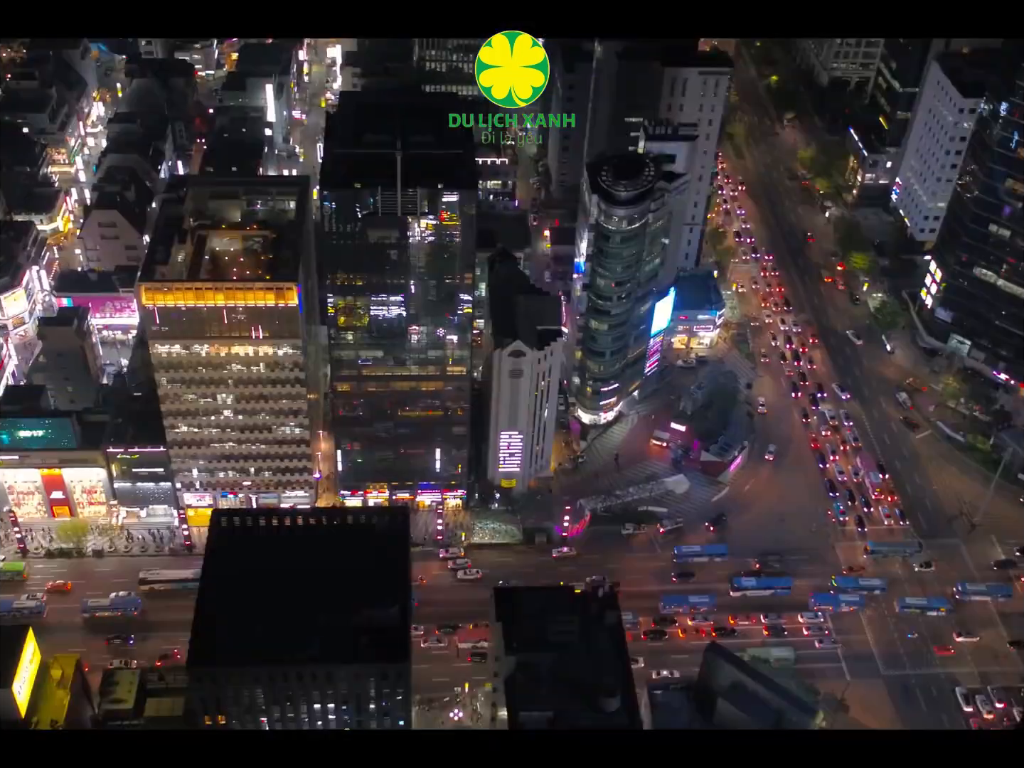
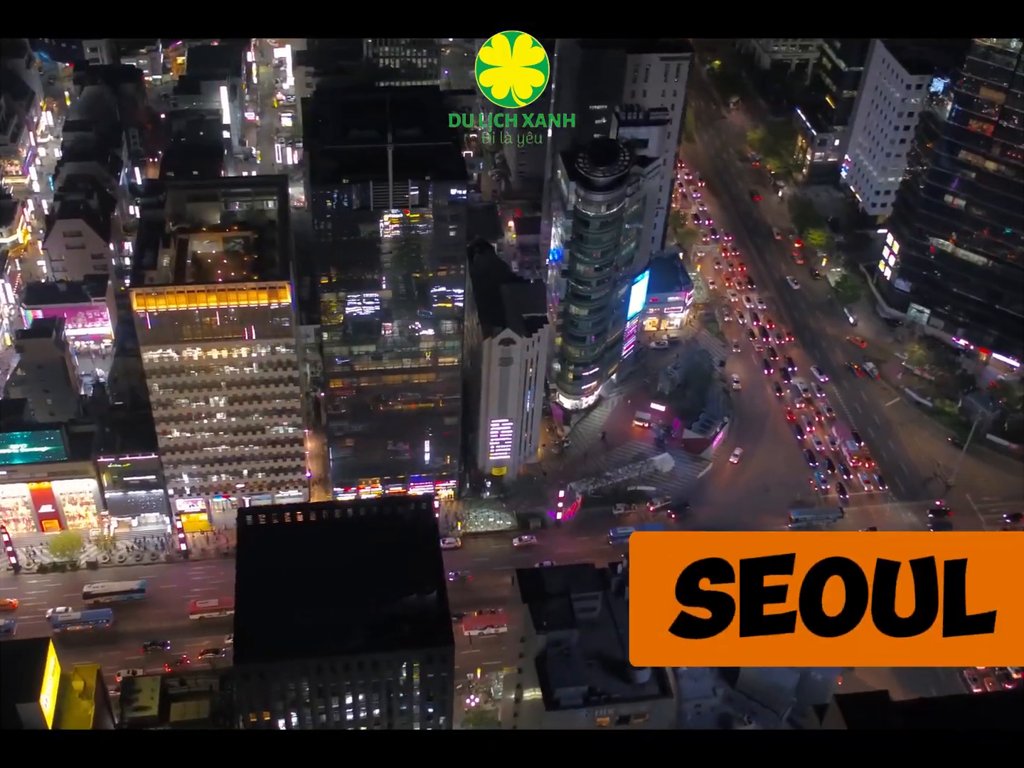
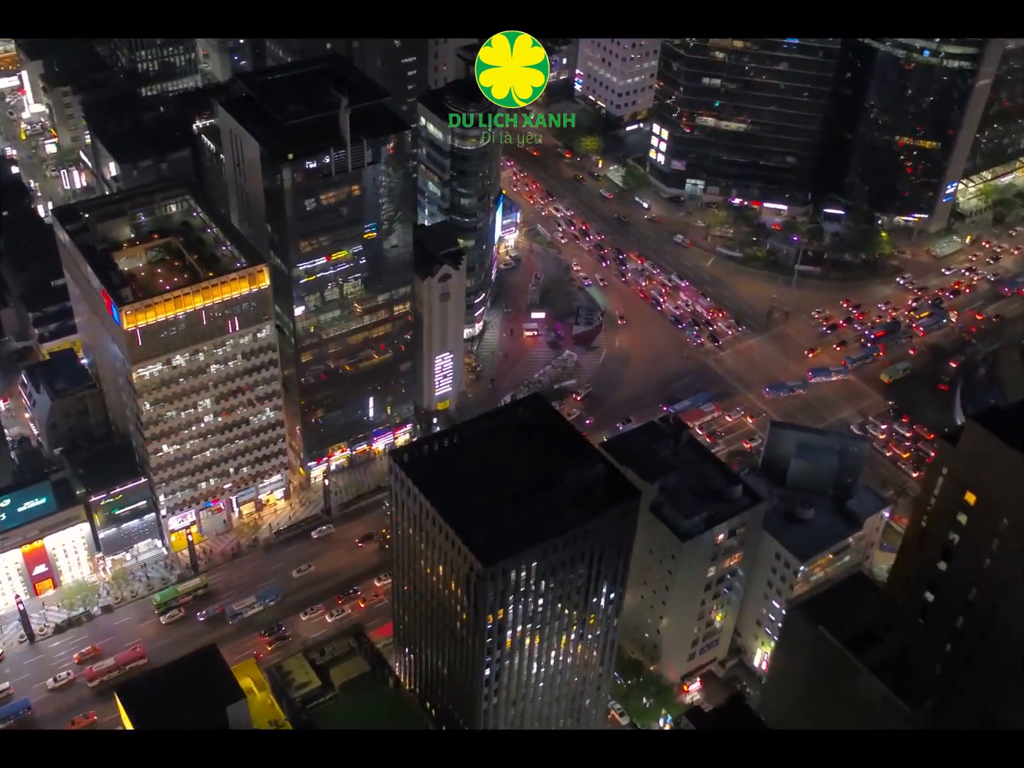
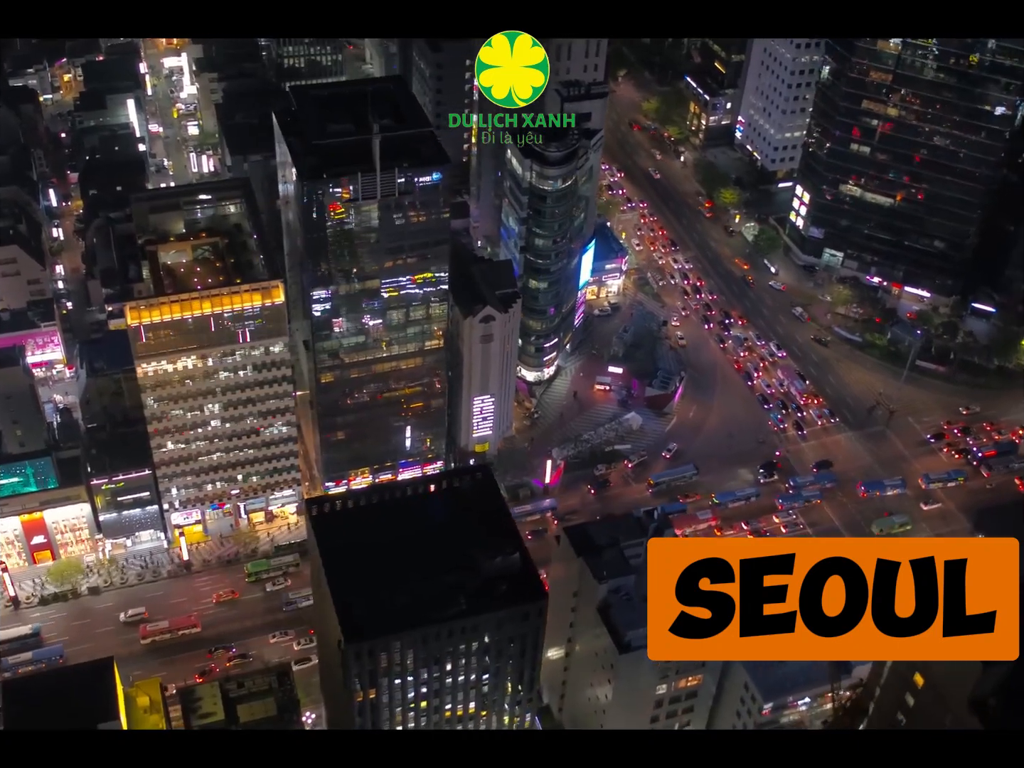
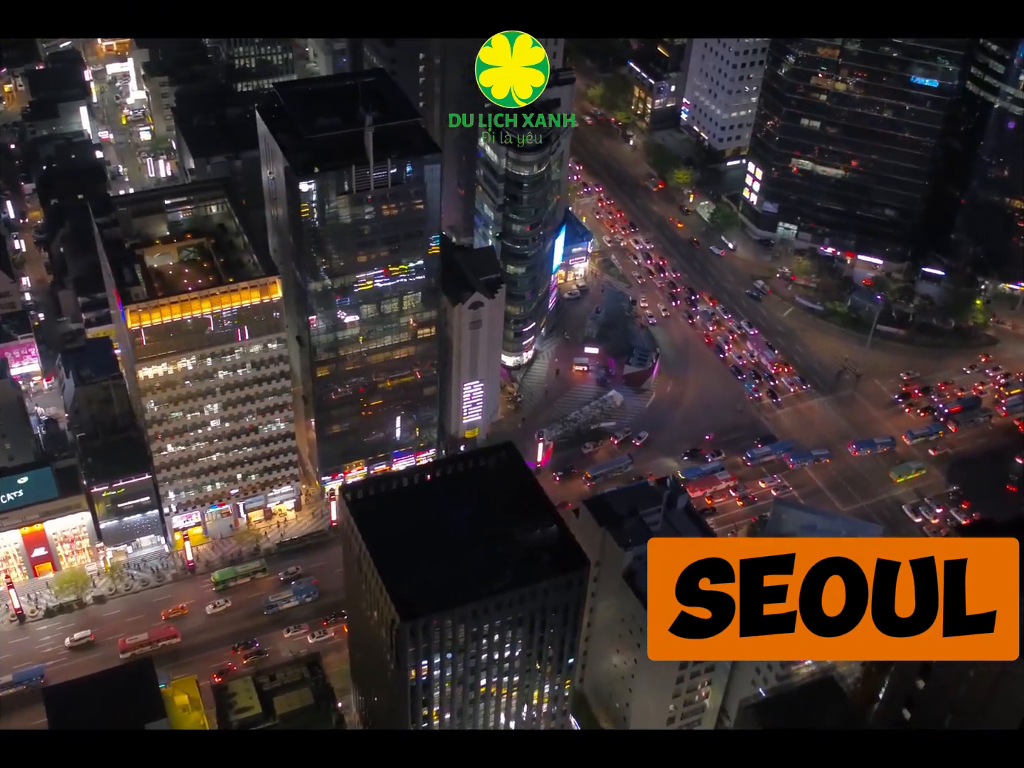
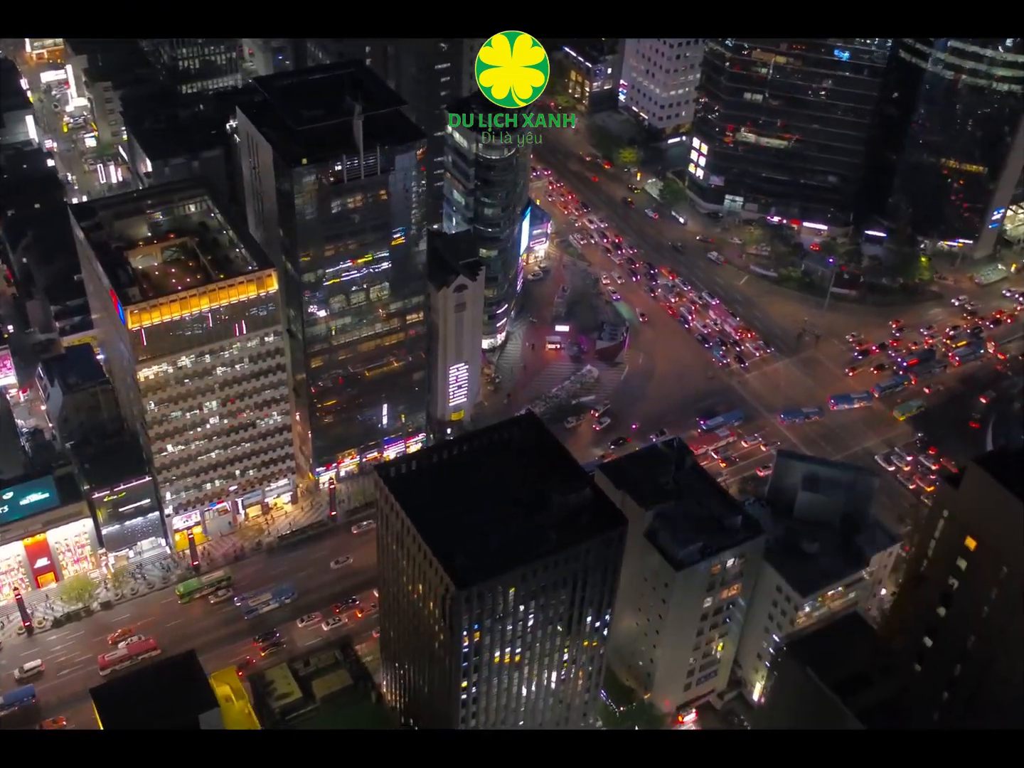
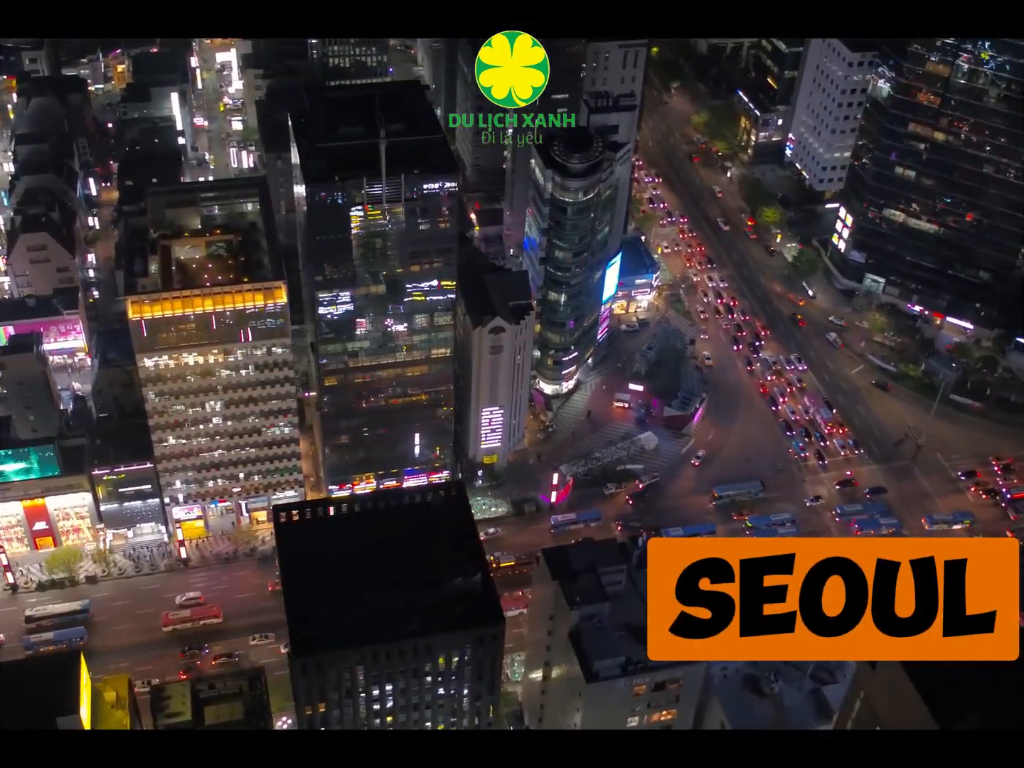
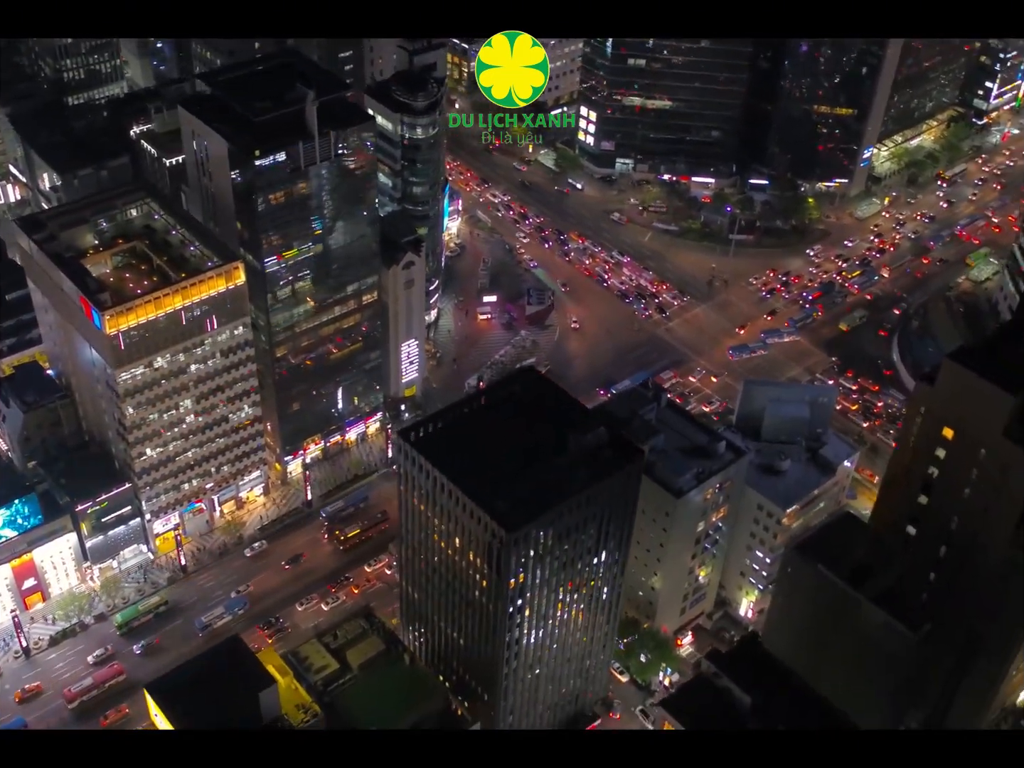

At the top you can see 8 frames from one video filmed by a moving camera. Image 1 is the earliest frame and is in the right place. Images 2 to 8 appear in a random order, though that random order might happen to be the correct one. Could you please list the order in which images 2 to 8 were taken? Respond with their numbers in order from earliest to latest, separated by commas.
2, 7, 4, 5, 6, 3, 8
